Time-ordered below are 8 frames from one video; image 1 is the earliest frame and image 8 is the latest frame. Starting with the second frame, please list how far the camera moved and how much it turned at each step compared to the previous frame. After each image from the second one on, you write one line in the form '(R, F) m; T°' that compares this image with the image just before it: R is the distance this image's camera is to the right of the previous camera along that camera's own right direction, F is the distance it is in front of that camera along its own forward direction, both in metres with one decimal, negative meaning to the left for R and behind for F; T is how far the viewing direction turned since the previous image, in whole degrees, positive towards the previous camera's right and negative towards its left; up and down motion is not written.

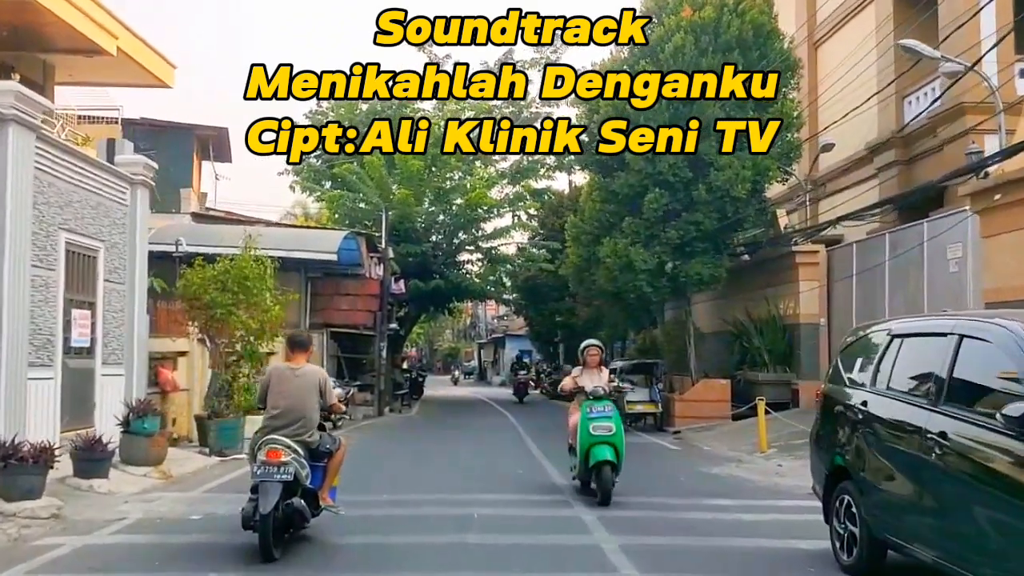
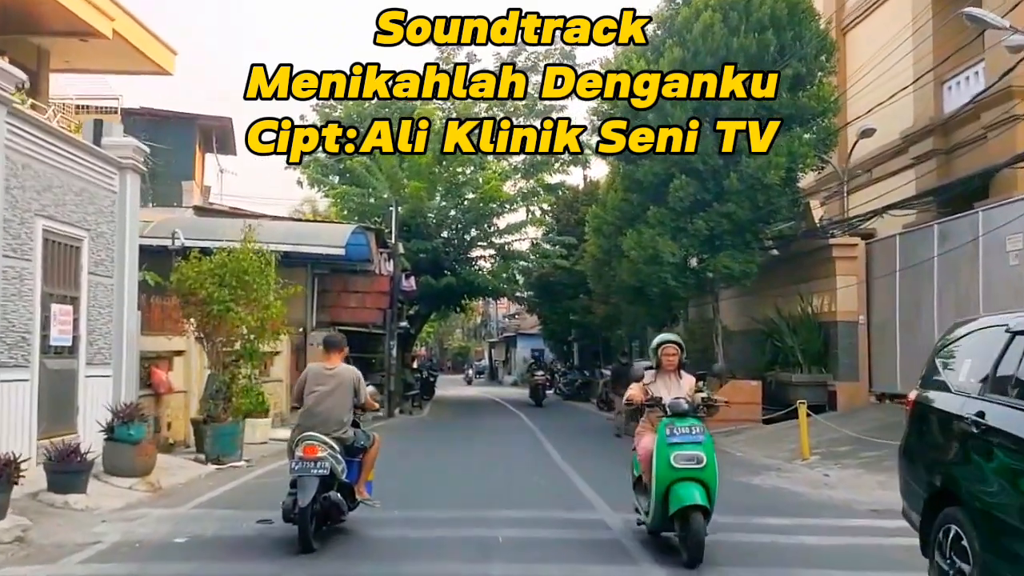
(-0.2, +1.2) m; -1°
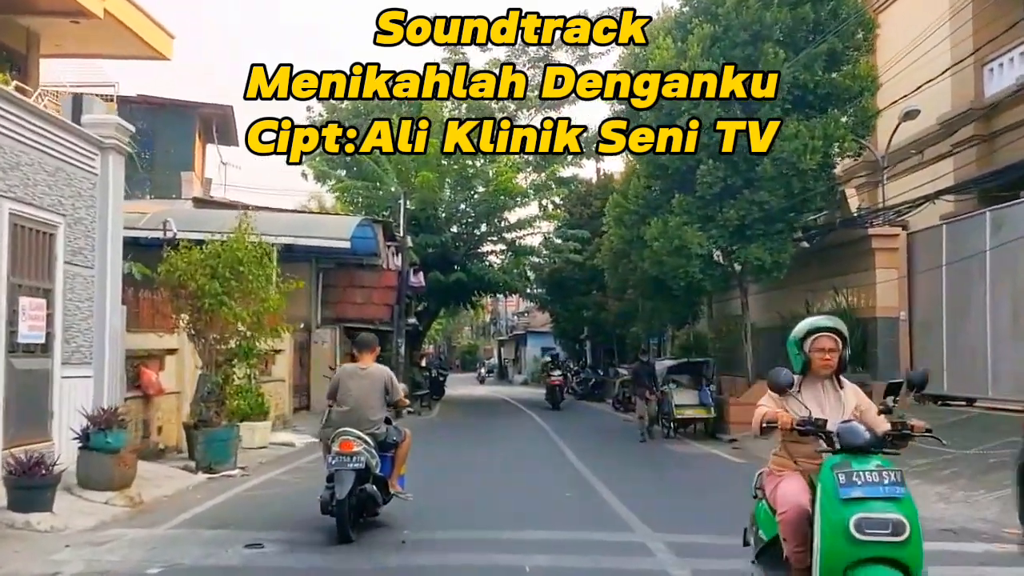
(-0.2, +1.3) m; 0°
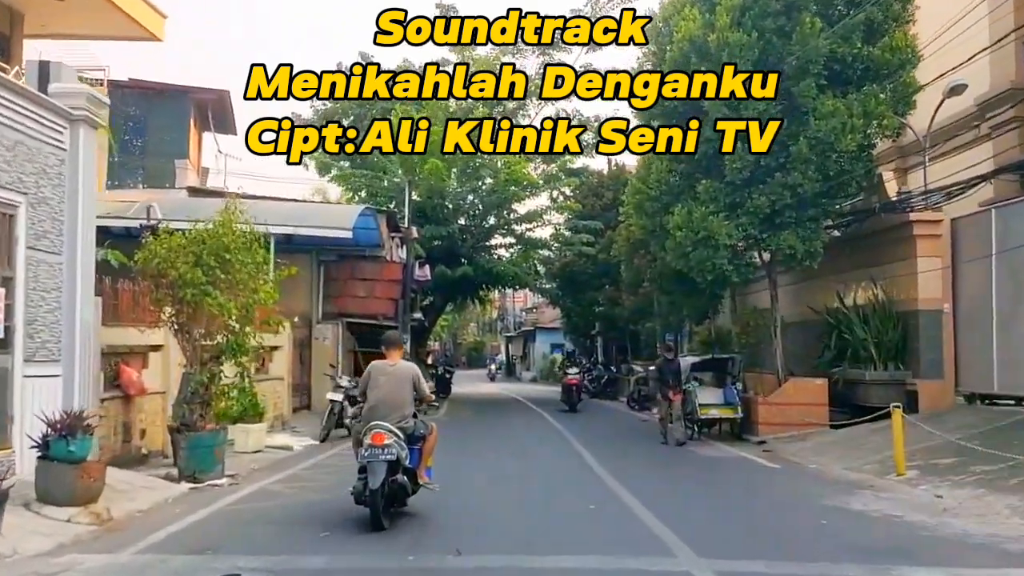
(-0.1, +1.3) m; 0°
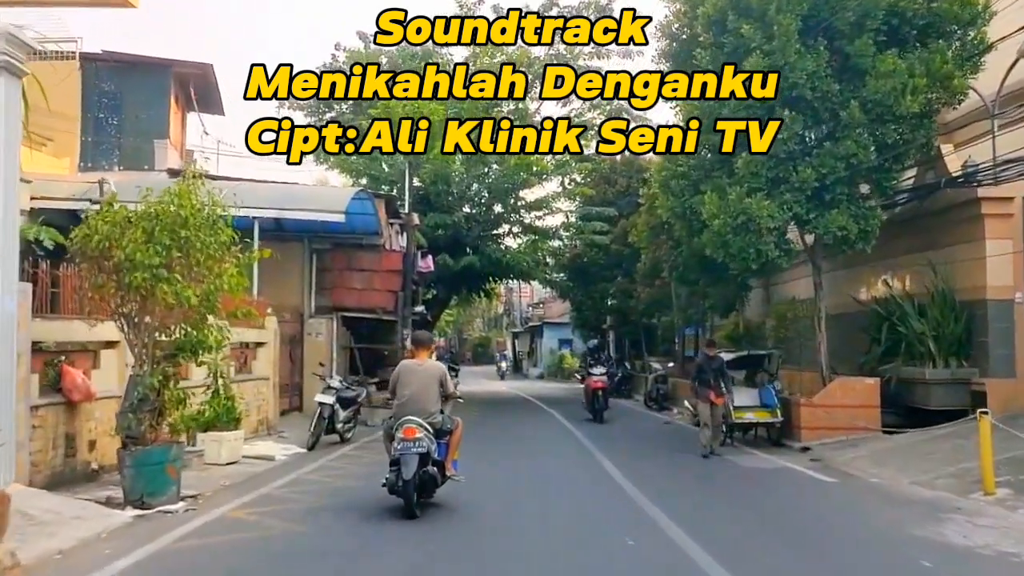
(-0.1, +2.1) m; 0°
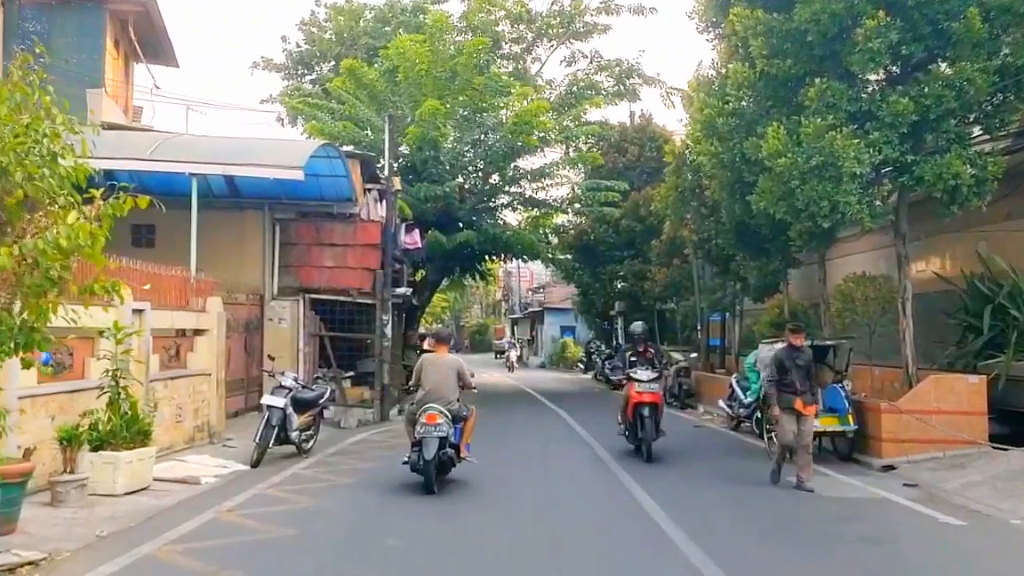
(0.0, +3.7) m; 0°
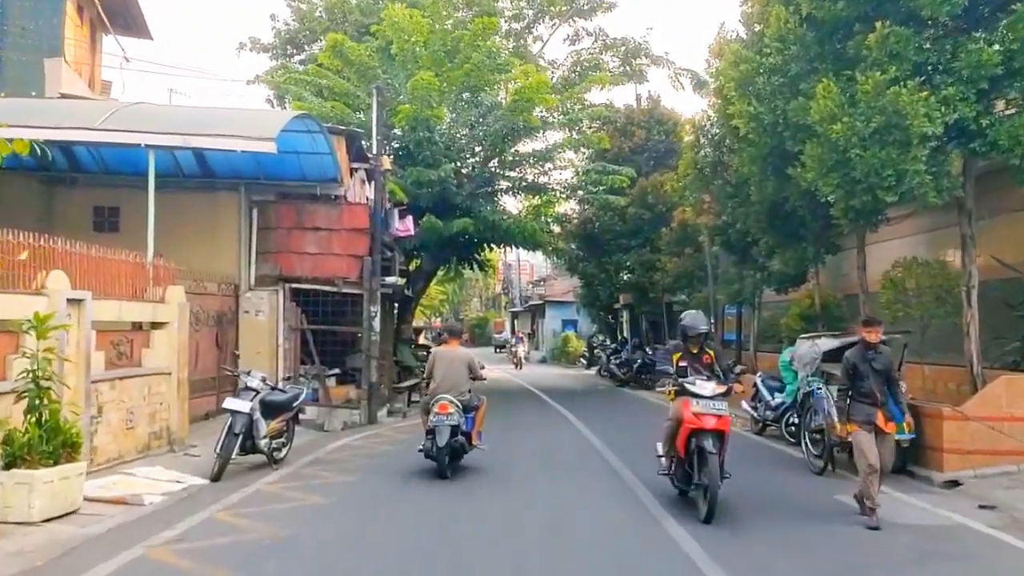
(0.0, +1.8) m; 0°
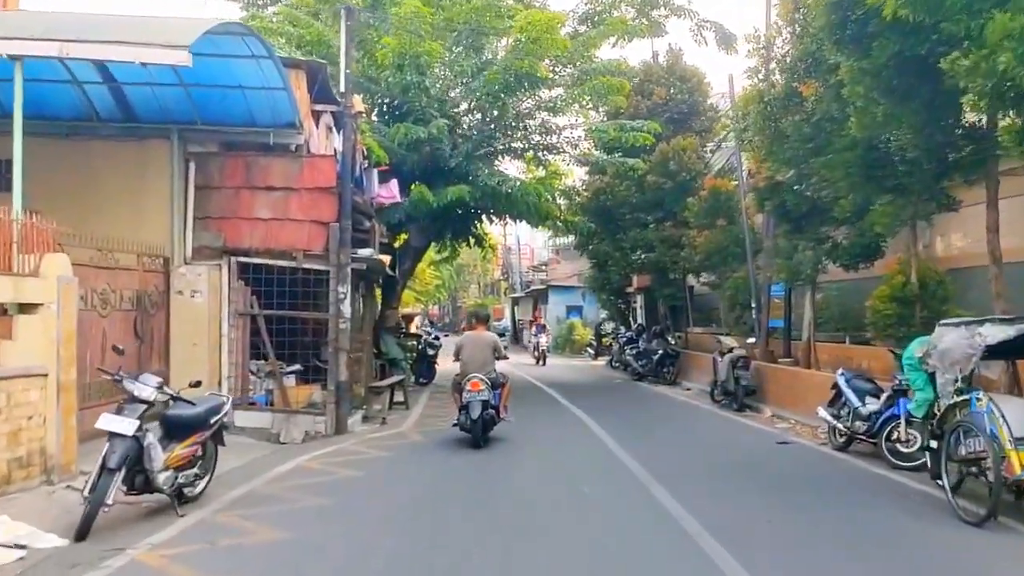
(-0.1, +3.8) m; 0°
